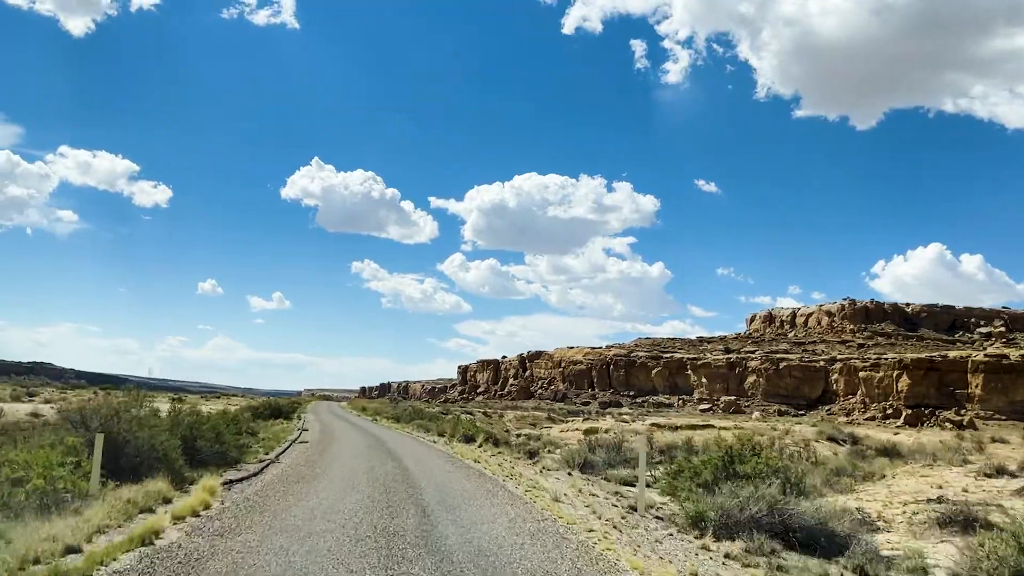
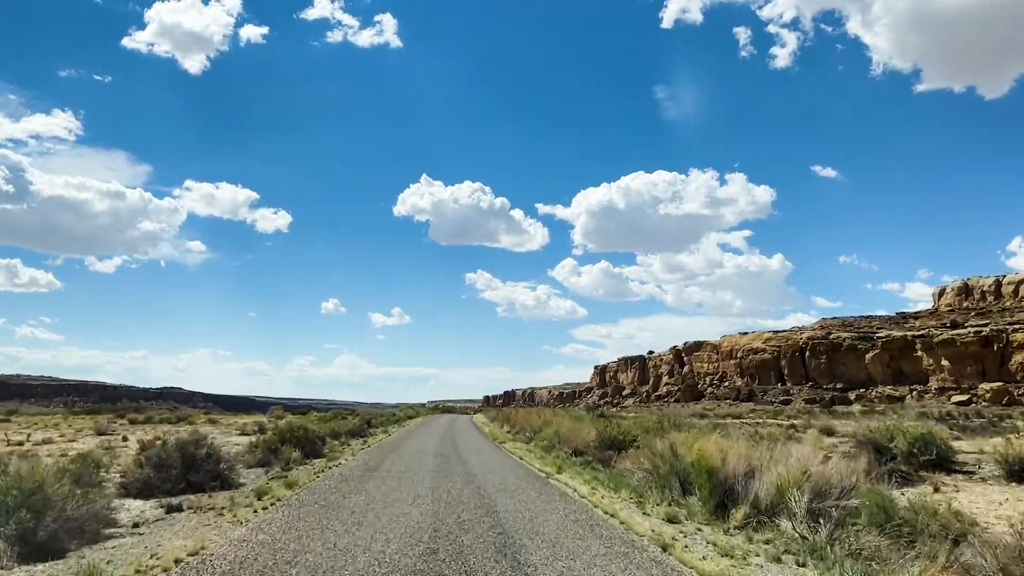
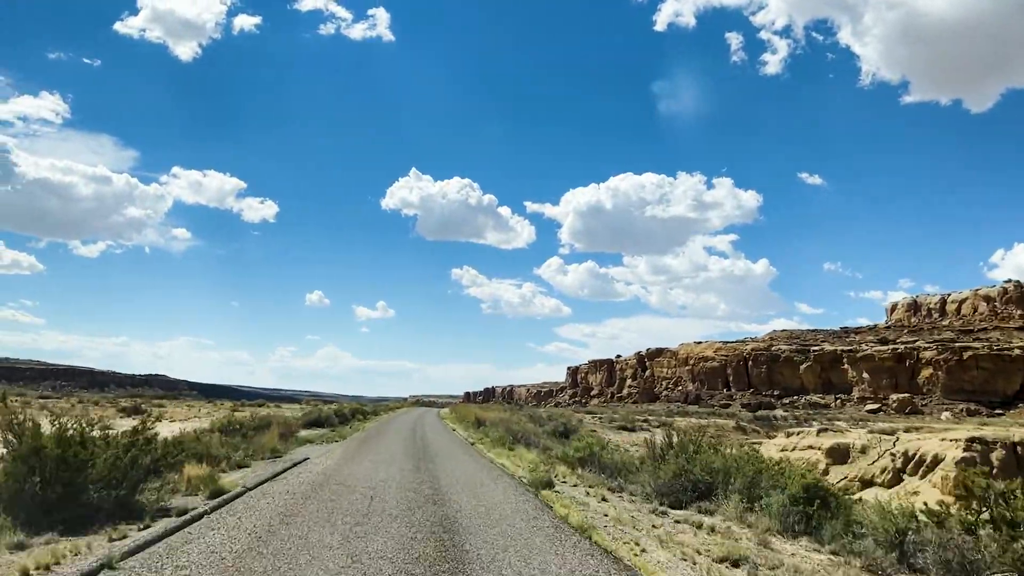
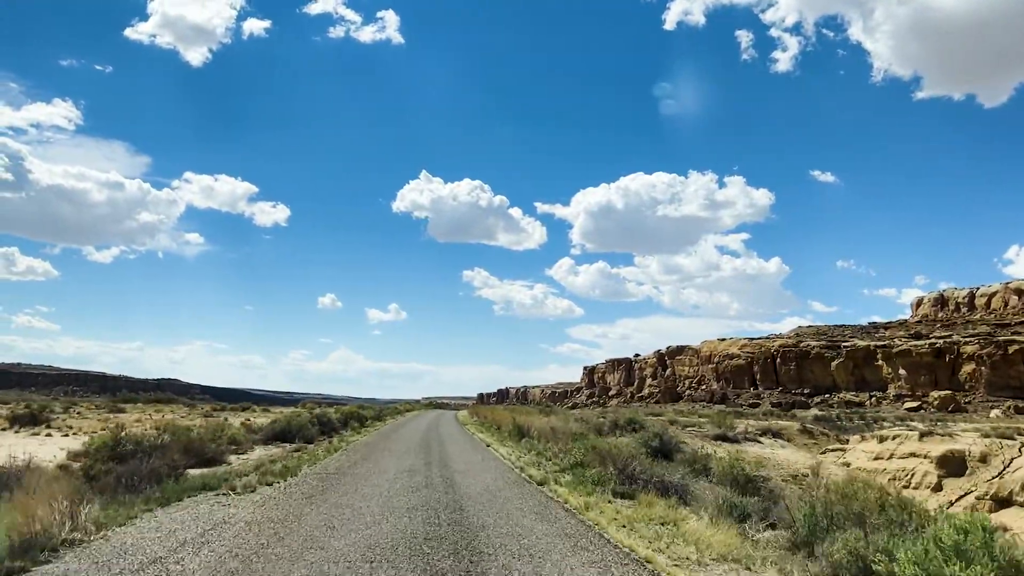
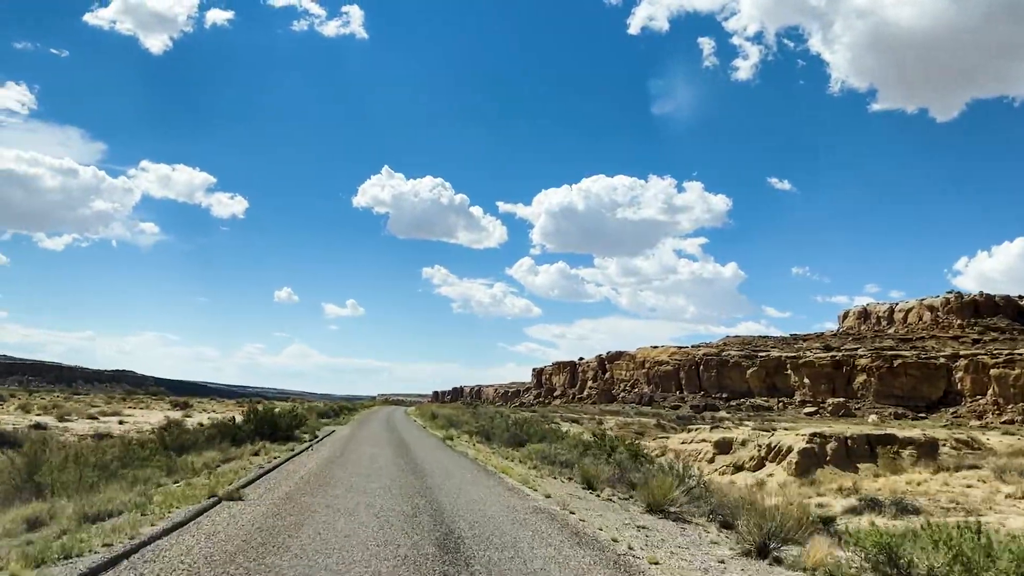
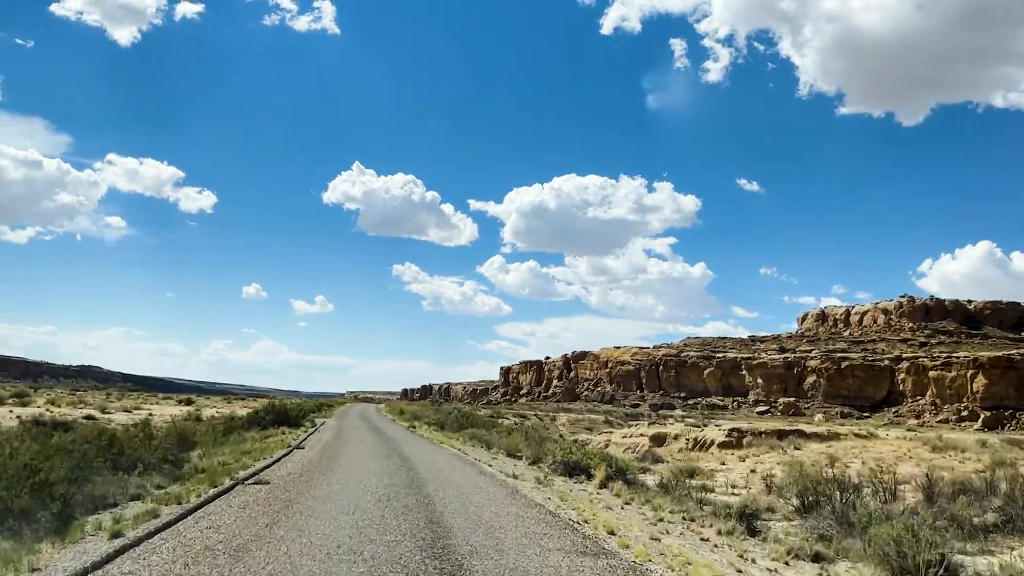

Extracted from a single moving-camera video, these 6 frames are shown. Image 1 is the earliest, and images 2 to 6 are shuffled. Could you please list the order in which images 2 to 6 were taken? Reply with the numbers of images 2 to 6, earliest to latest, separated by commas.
6, 5, 3, 4, 2
